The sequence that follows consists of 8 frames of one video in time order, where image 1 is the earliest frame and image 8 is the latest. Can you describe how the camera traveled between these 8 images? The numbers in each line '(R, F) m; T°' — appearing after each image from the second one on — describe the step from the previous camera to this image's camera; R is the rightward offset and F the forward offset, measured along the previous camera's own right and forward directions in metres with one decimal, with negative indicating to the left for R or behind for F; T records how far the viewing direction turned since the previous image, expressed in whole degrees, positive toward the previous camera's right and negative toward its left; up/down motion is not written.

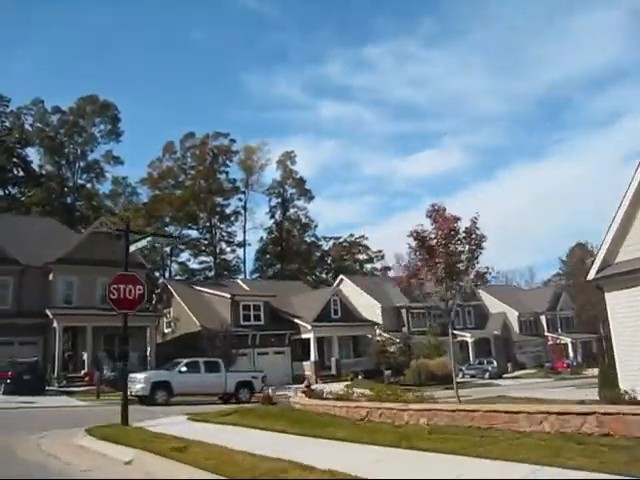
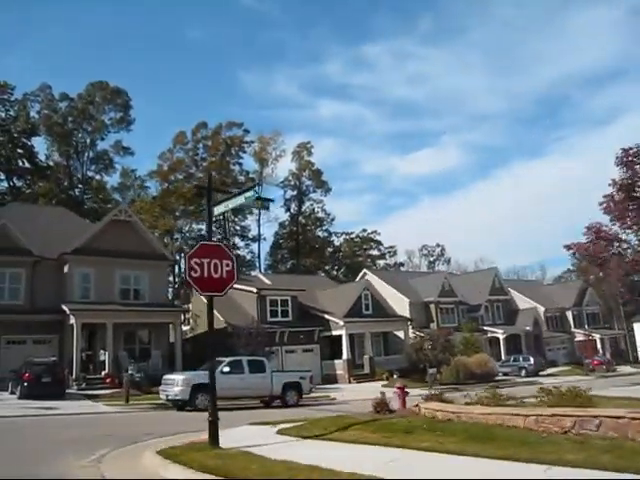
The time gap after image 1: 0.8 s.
(-2.0, +3.1) m; 0°
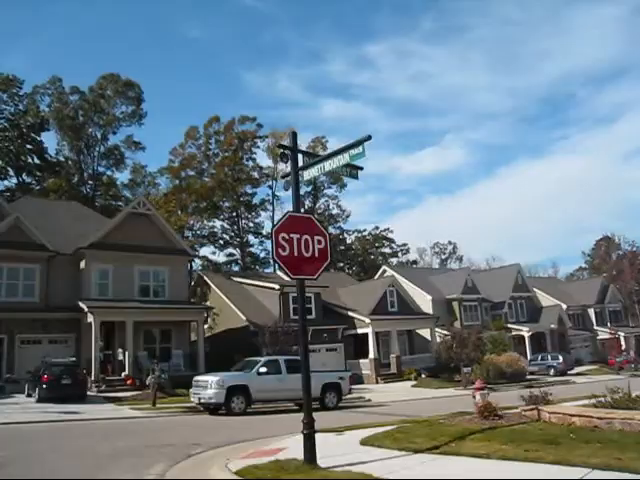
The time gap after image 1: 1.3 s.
(-1.2, +1.8) m; 0°
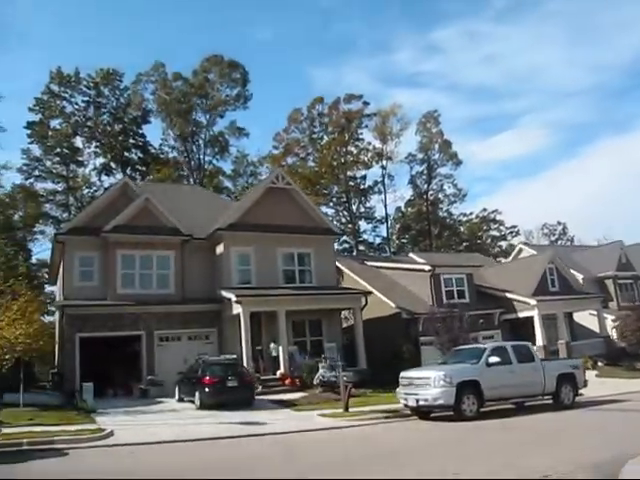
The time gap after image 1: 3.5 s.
(-3.7, +4.5) m; -6°
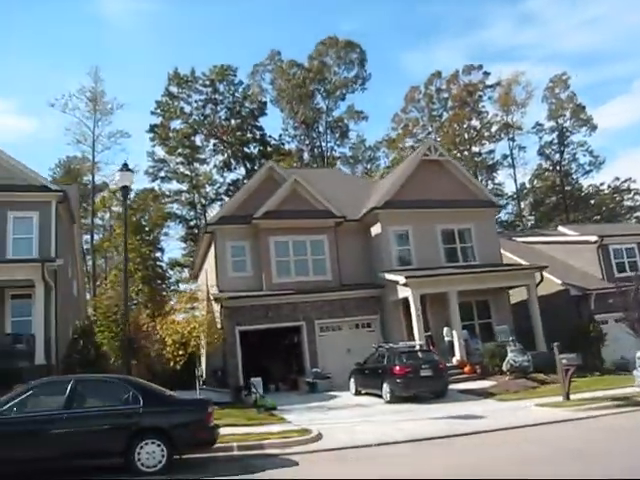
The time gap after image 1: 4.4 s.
(-2.1, +2.0) m; -9°
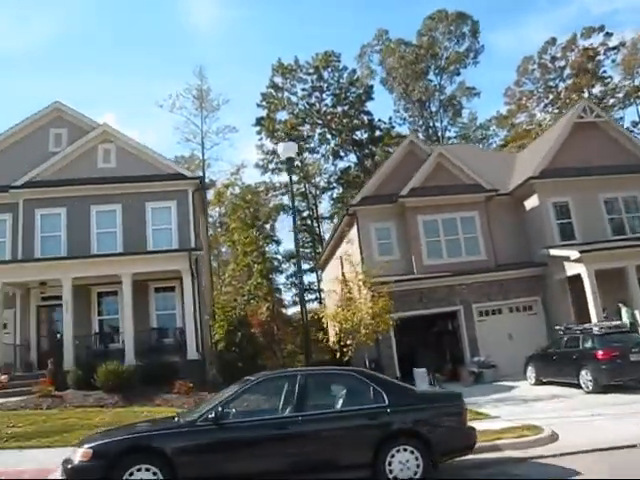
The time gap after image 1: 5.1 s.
(-1.8, +1.7) m; -8°
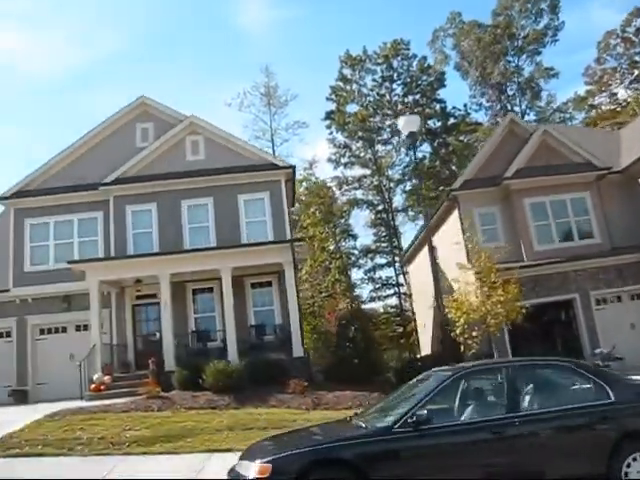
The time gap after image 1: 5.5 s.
(-1.2, +1.2) m; -5°
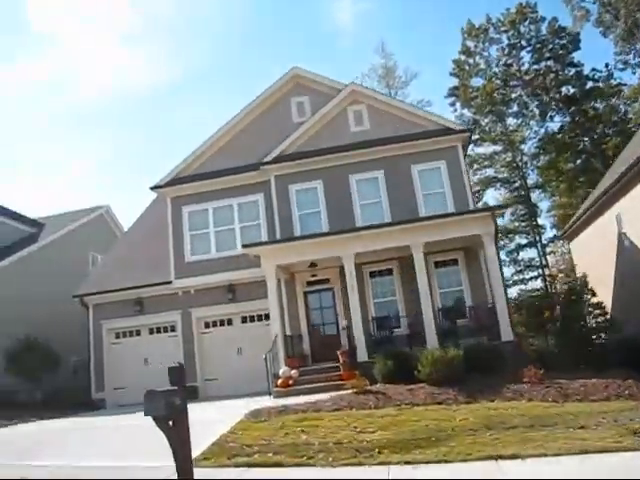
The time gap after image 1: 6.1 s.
(-2.2, +2.0) m; -8°
